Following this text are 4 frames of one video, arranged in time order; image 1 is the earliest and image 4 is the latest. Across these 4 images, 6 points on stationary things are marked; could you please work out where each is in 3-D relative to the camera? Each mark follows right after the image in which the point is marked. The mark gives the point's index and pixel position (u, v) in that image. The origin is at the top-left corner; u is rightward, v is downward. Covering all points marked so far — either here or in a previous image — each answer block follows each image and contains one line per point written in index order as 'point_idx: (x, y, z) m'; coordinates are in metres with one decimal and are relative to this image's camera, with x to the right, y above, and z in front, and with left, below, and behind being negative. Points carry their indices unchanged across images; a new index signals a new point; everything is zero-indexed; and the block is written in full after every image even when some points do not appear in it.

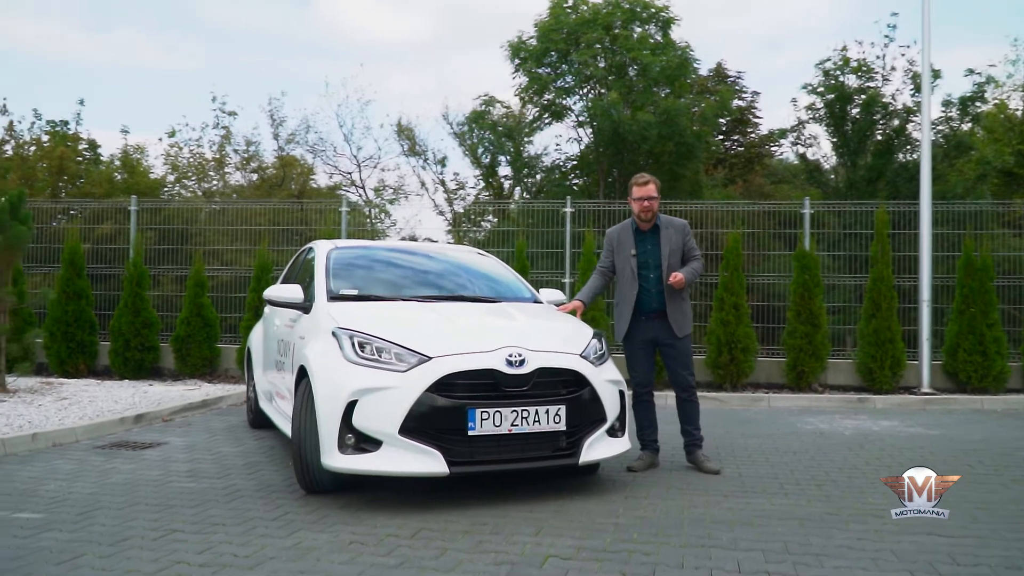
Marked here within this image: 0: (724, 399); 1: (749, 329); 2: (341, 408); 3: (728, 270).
0: (+2.7, -1.4, +10.8) m
1: (+3.2, -0.5, +11.4) m
2: (-1.0, -0.7, +5.2) m
3: (+2.9, +0.2, +11.5) m
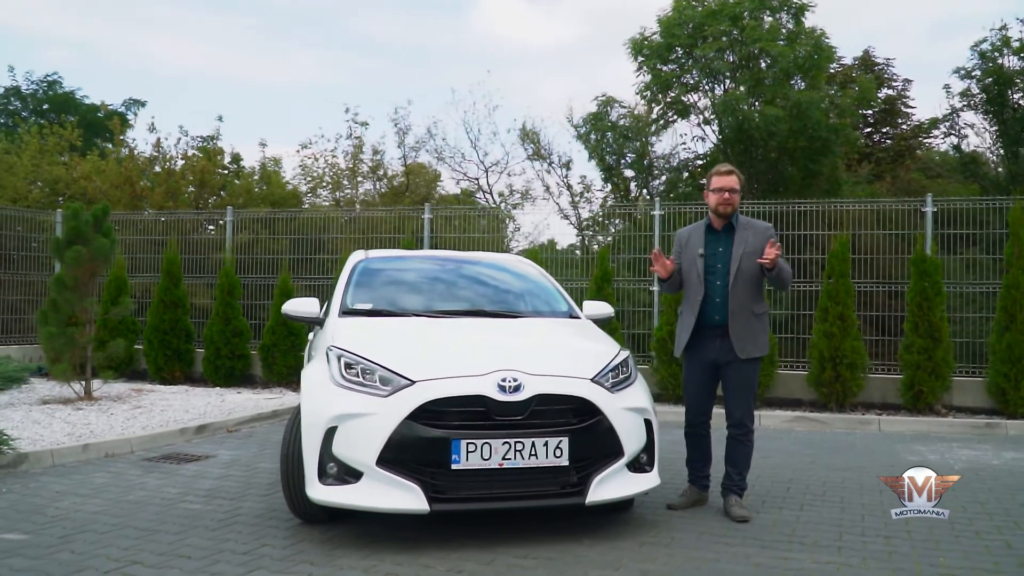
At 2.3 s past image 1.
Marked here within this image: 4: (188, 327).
0: (+3.6, -1.5, +9.7) m
1: (+4.2, -0.6, +10.2) m
2: (-1.1, -0.8, +4.8) m
3: (+3.9, +0.1, +10.3) m
4: (-4.7, -0.6, +12.2) m
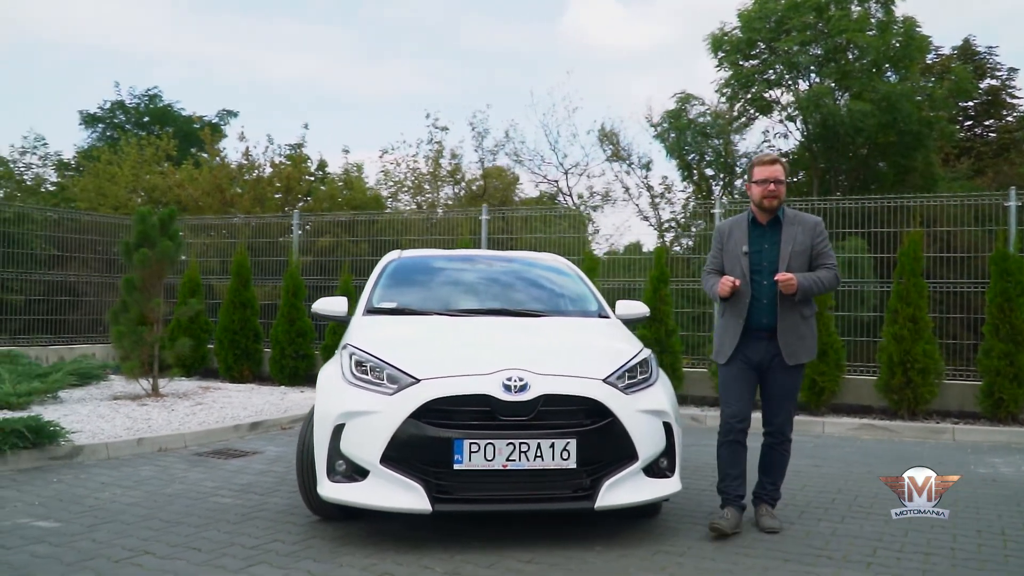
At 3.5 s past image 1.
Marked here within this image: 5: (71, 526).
0: (+4.1, -1.5, +9.1) m
1: (+4.8, -0.7, +9.6) m
2: (-1.0, -0.8, +4.8) m
3: (+4.5, +0.1, +9.7) m
4: (-3.8, -0.6, +12.6) m
5: (-2.6, -1.4, +5.0) m
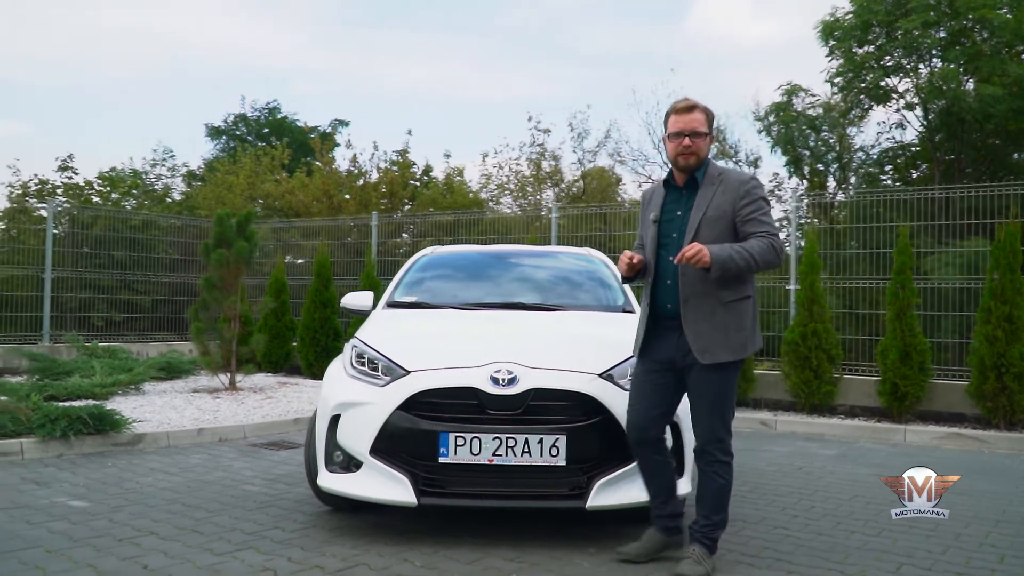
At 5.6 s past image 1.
0: (+4.7, -1.5, +8.4) m
1: (+5.4, -0.6, +8.8) m
2: (-1.0, -0.8, +4.8) m
3: (+5.1, +0.2, +9.0) m
4: (-2.7, -0.6, +12.9) m
5: (-2.6, -1.4, +5.3) m
